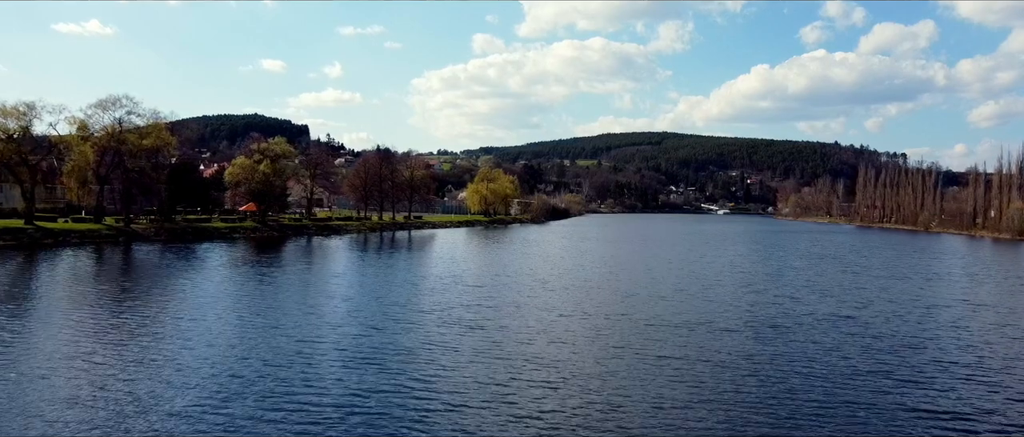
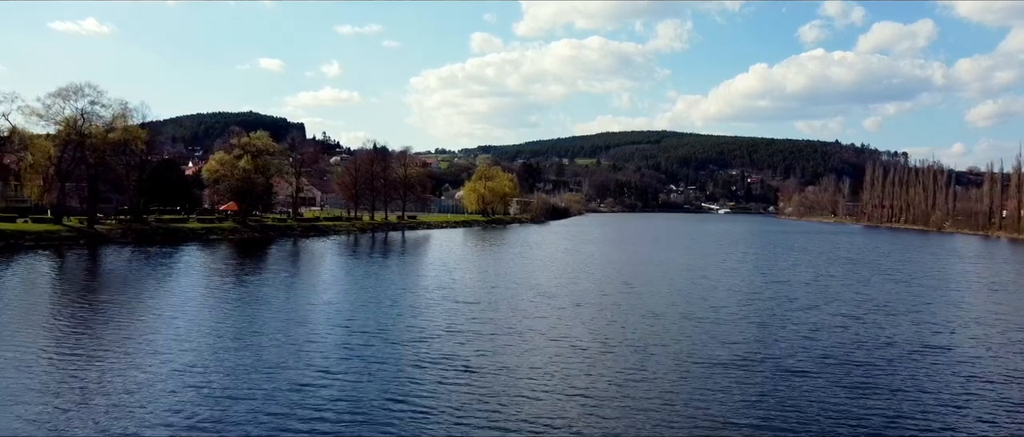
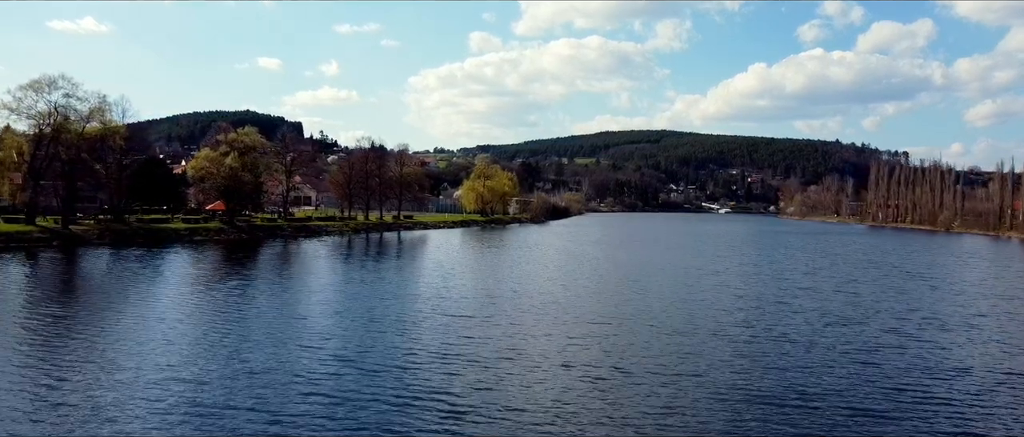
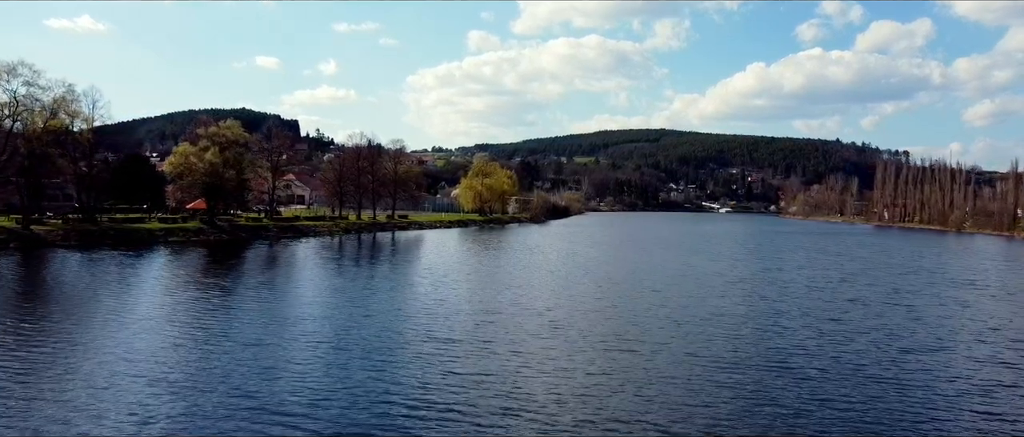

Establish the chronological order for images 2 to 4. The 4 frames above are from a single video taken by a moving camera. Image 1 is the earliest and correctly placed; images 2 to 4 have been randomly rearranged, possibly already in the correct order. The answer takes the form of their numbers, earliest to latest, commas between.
2, 3, 4
